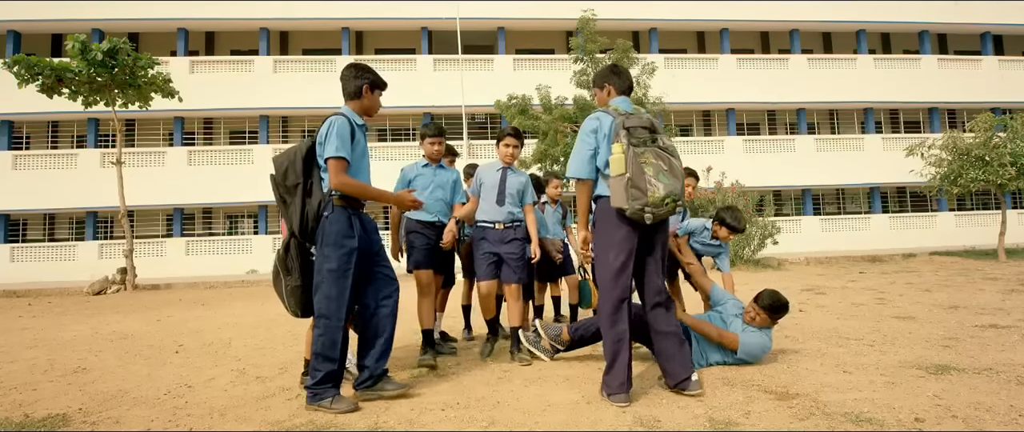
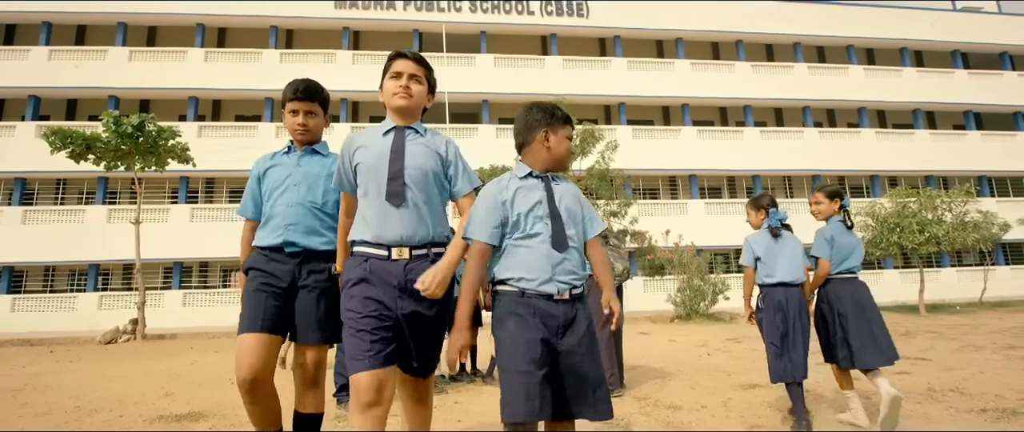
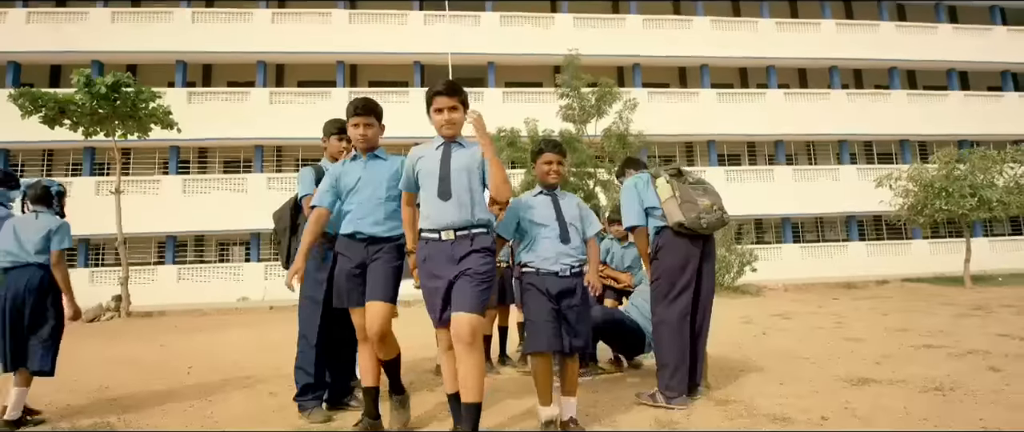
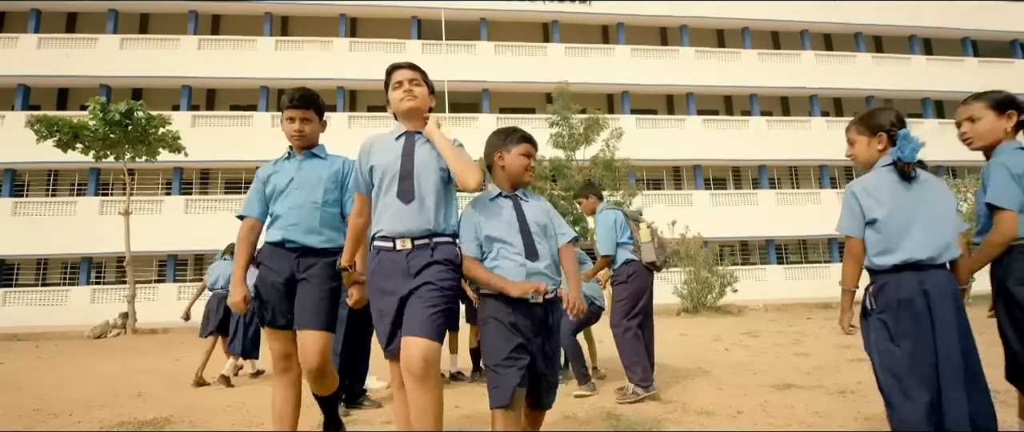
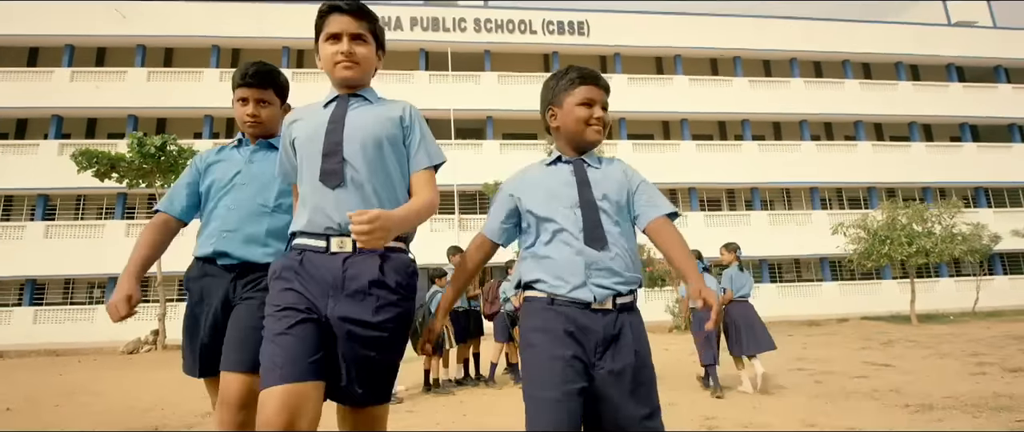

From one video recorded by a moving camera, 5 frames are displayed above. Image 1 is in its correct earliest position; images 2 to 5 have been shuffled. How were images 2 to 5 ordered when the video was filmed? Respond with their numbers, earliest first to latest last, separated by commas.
3, 4, 2, 5
